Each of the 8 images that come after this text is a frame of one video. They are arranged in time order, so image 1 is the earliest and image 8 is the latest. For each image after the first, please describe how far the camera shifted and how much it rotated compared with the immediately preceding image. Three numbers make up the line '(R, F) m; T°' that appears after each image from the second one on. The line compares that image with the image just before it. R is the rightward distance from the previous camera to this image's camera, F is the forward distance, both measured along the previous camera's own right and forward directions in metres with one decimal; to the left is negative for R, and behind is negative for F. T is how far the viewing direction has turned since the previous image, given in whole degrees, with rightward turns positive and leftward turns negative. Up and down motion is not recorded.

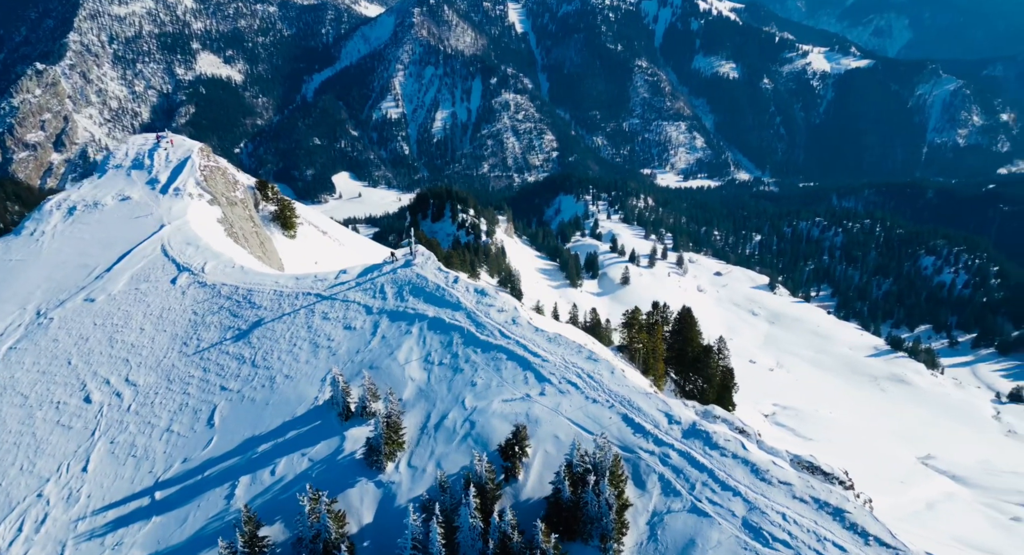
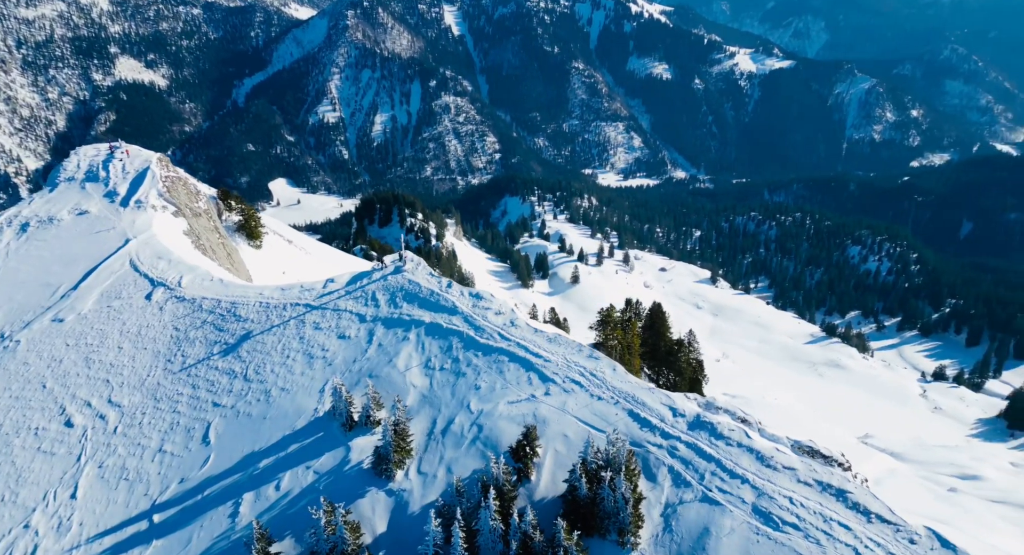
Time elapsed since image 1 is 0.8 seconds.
(-2.5, -0.4) m; +5°
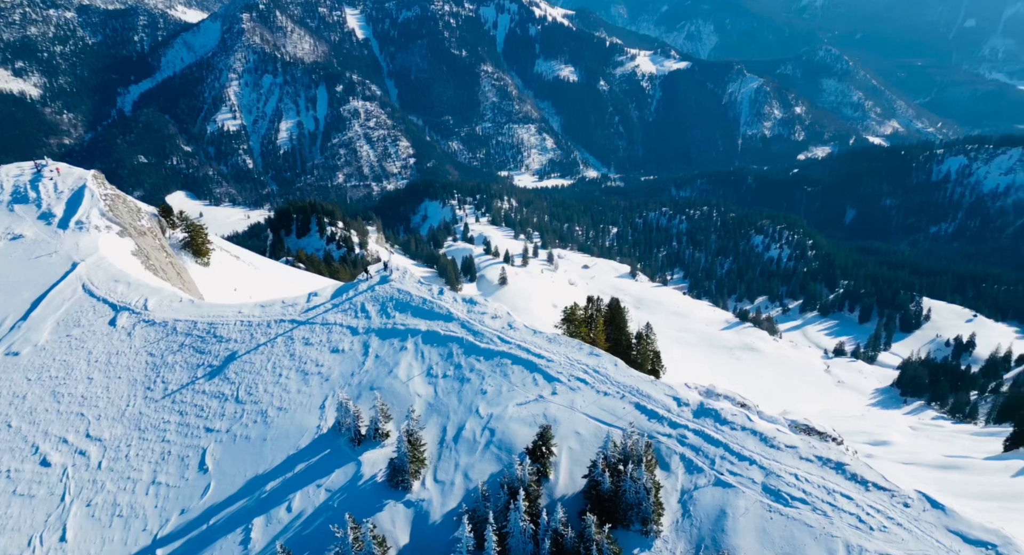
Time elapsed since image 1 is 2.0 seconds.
(-3.8, -0.4) m; +8°
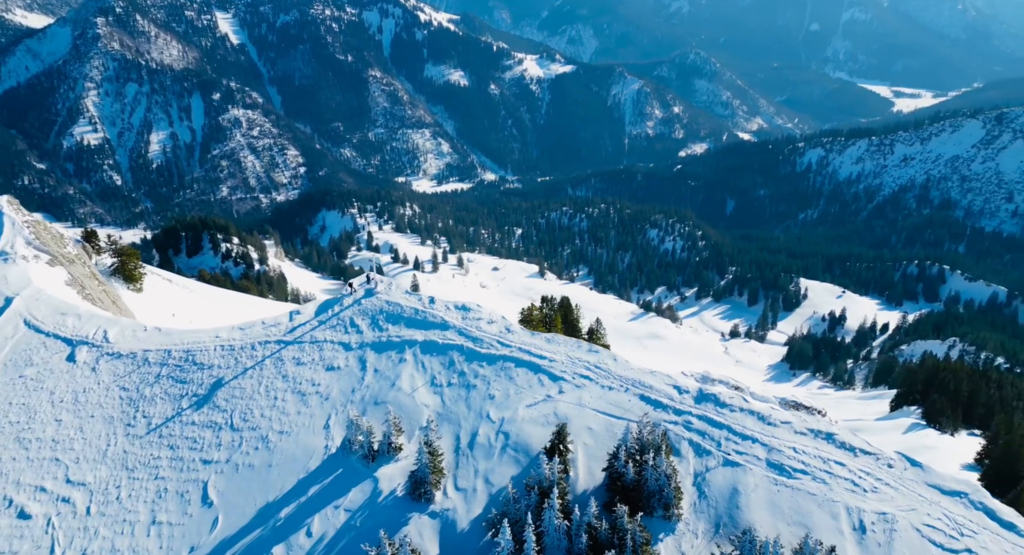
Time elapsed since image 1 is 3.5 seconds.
(-4.7, -0.3) m; +9°
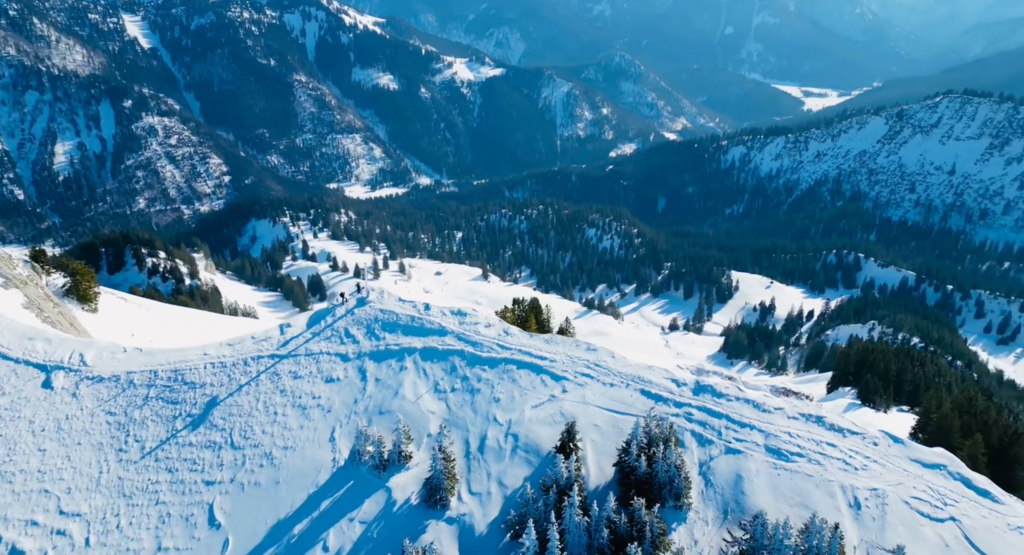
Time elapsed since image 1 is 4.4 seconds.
(-3.0, -0.3) m; +6°
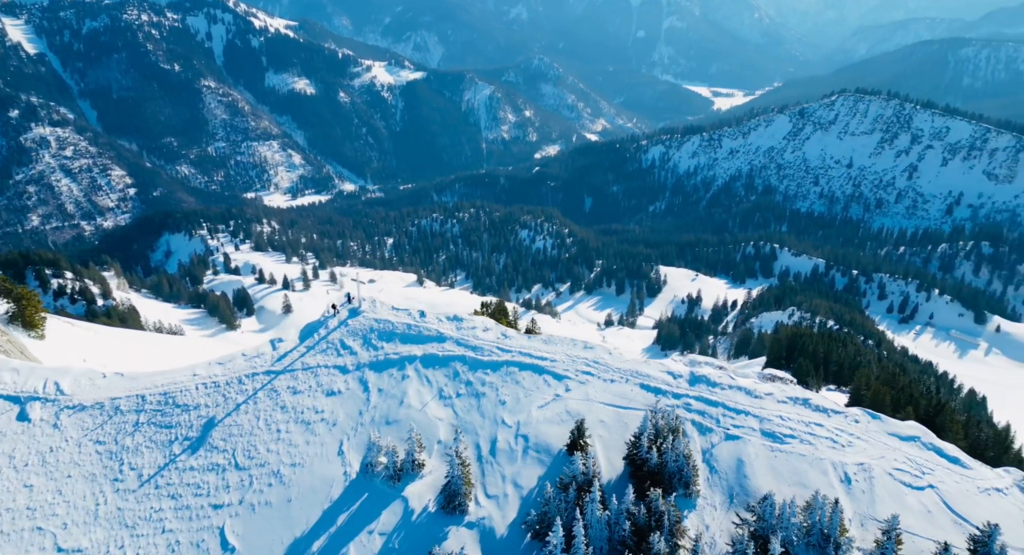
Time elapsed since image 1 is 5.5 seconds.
(-3.4, -0.2) m; +7°
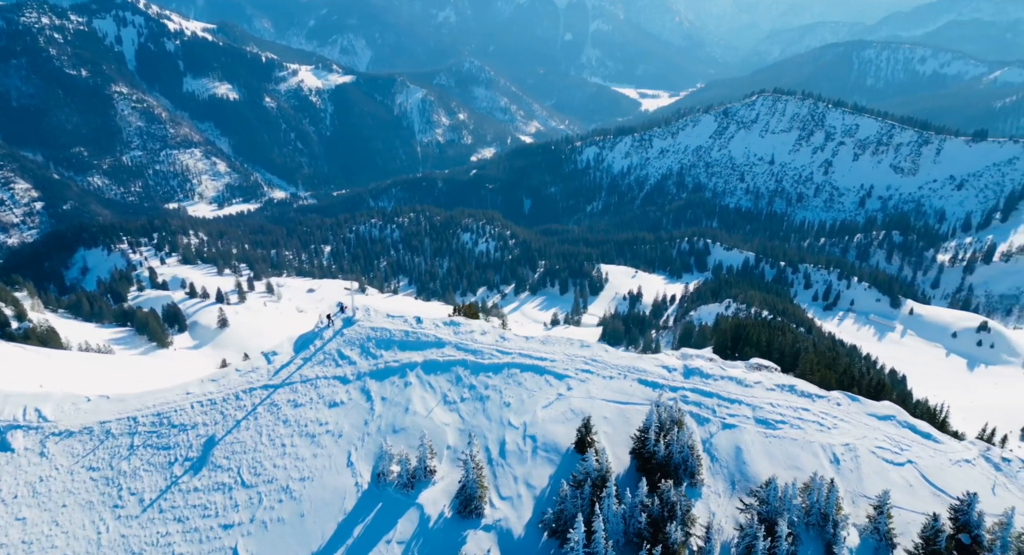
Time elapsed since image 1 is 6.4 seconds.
(-2.9, -0.1) m; +6°
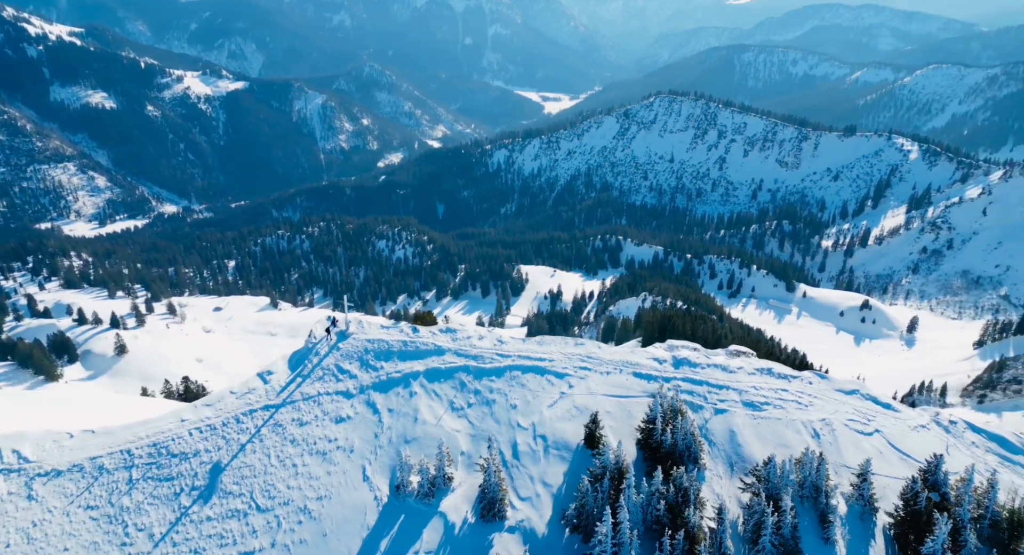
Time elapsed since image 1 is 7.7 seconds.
(-4.1, 0.0) m; +8°
